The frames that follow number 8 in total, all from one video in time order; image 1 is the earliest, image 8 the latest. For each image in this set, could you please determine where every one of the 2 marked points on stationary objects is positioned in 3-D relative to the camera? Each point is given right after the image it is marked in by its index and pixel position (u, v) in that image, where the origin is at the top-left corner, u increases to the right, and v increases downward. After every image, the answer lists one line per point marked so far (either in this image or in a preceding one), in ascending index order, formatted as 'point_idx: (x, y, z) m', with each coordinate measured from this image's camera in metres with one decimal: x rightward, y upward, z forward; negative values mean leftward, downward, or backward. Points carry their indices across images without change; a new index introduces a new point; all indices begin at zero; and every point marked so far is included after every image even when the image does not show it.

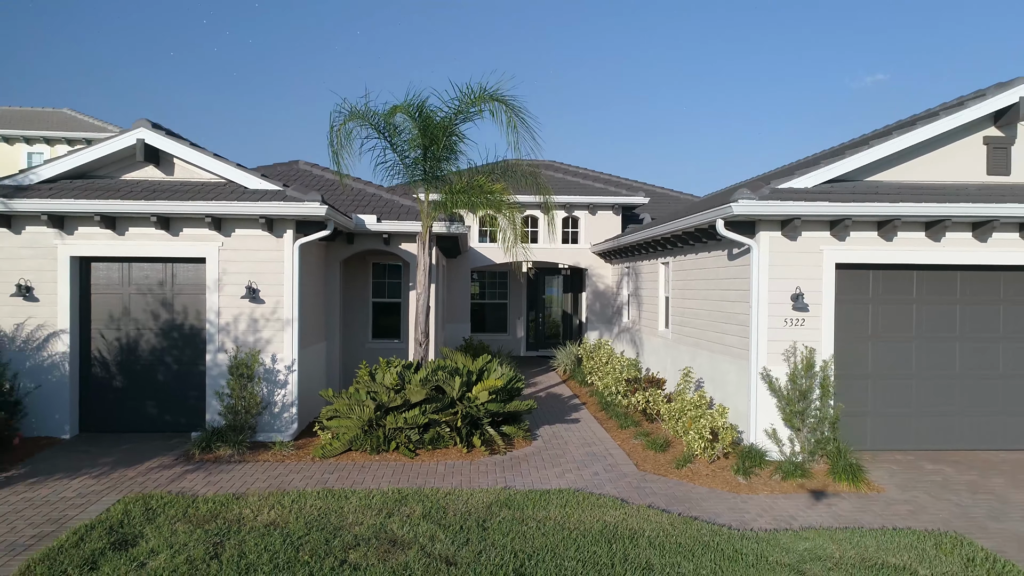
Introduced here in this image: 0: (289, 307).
0: (-2.2, -0.2, +6.8) m
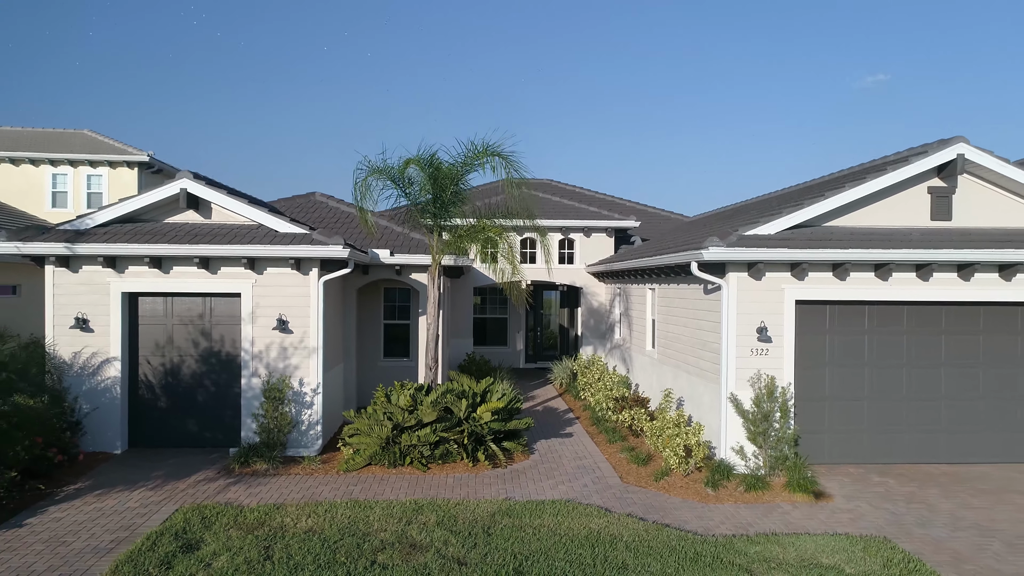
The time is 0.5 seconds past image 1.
0: (-2.2, -0.5, +7.7) m
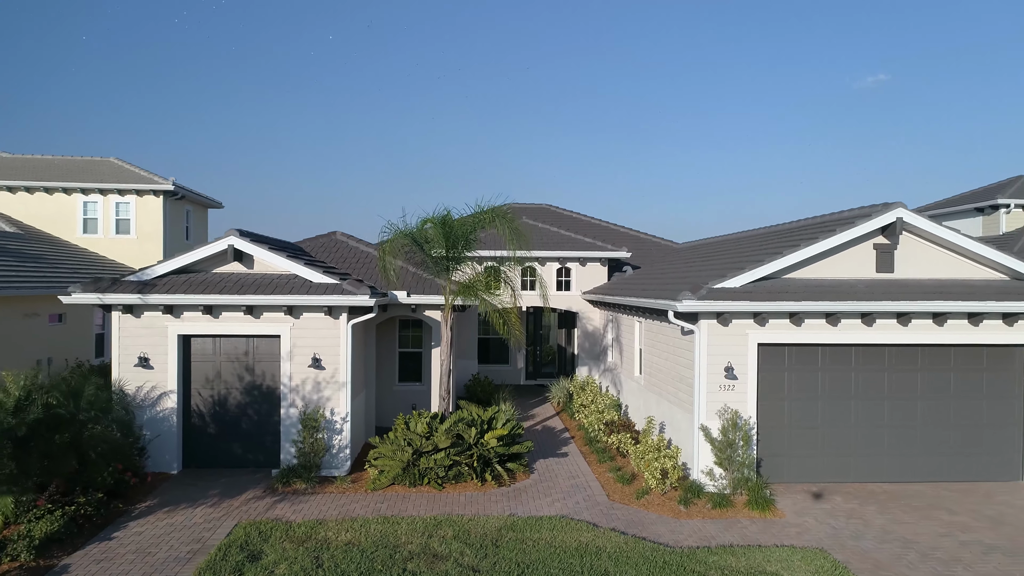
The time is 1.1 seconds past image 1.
0: (-2.2, -1.1, +8.9) m
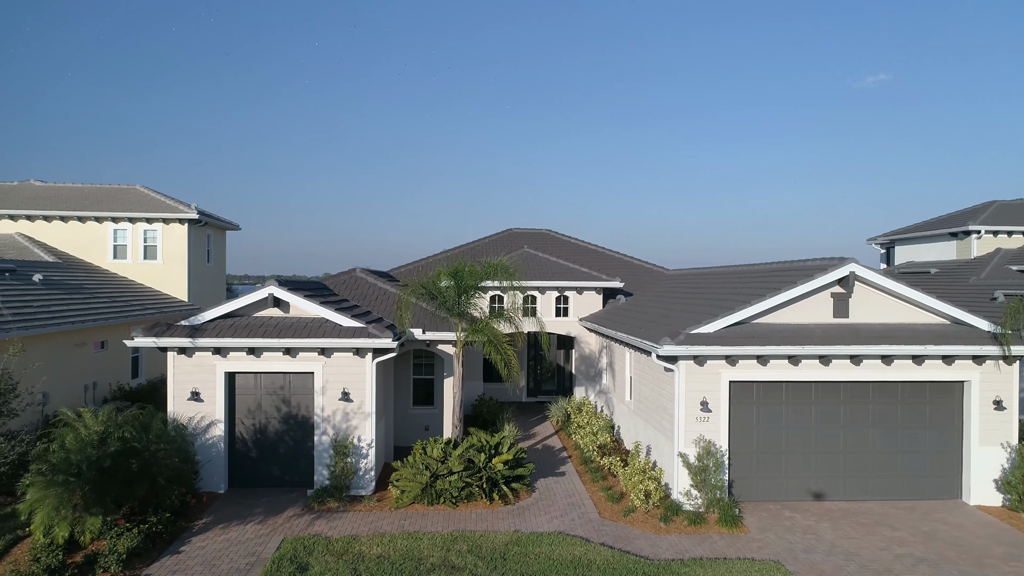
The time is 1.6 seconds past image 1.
0: (-2.1, -1.7, +10.2) m
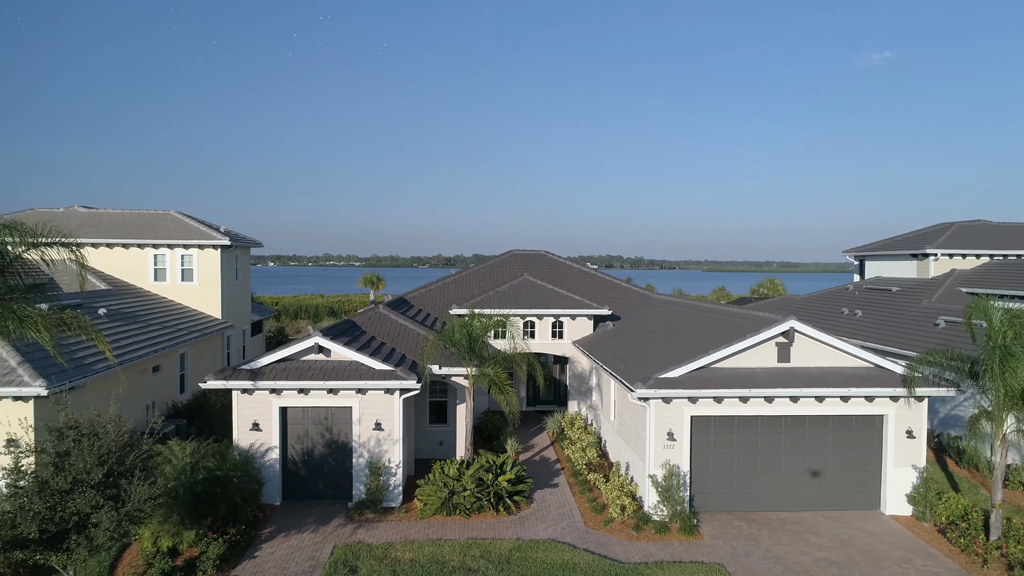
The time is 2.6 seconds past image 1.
0: (-2.1, -2.6, +12.5) m
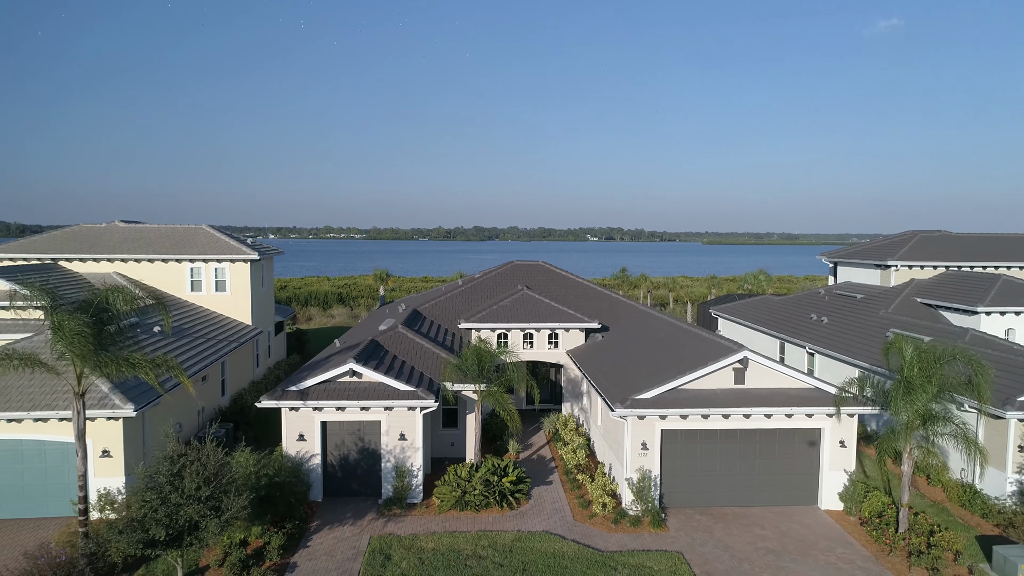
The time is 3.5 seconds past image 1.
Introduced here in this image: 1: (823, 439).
0: (-2.0, -3.3, +15.1) m
1: (+6.7, -3.2, +14.8) m
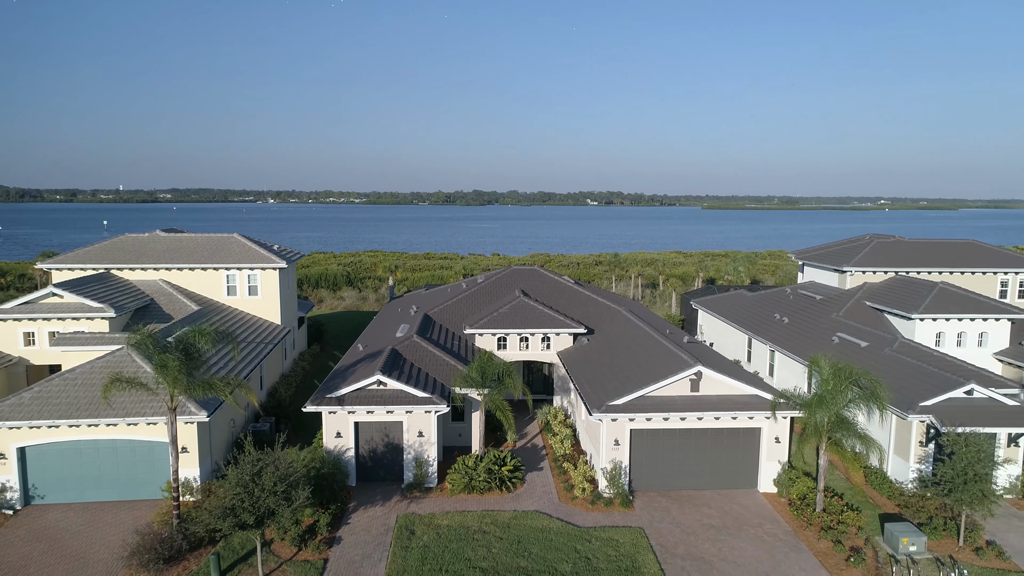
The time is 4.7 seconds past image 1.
0: (-2.1, -4.0, +18.5) m
1: (+6.6, -3.9, +18.3) m
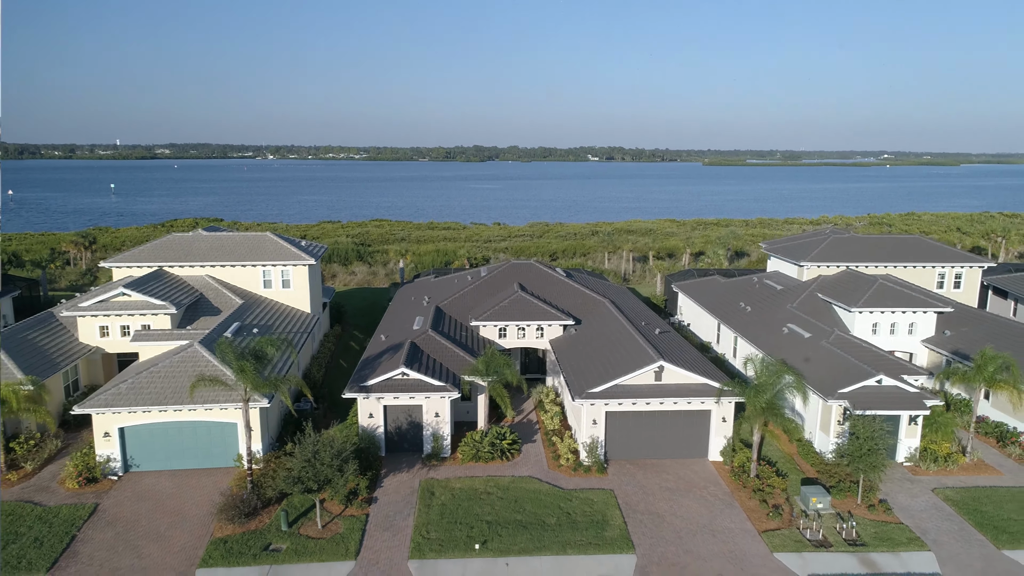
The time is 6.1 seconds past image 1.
0: (-2.1, -4.3, +22.9) m
1: (+6.5, -4.2, +22.7) m
